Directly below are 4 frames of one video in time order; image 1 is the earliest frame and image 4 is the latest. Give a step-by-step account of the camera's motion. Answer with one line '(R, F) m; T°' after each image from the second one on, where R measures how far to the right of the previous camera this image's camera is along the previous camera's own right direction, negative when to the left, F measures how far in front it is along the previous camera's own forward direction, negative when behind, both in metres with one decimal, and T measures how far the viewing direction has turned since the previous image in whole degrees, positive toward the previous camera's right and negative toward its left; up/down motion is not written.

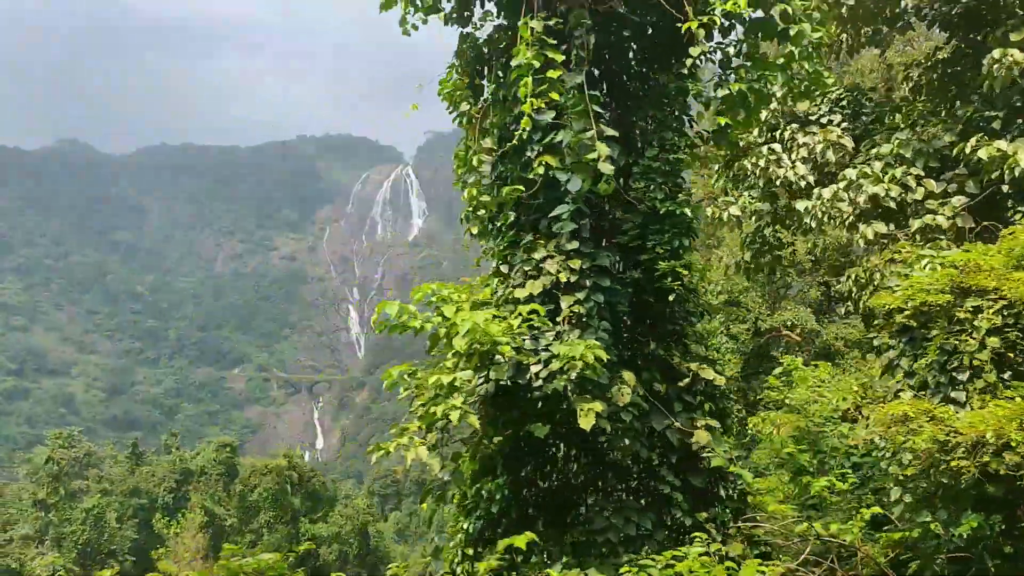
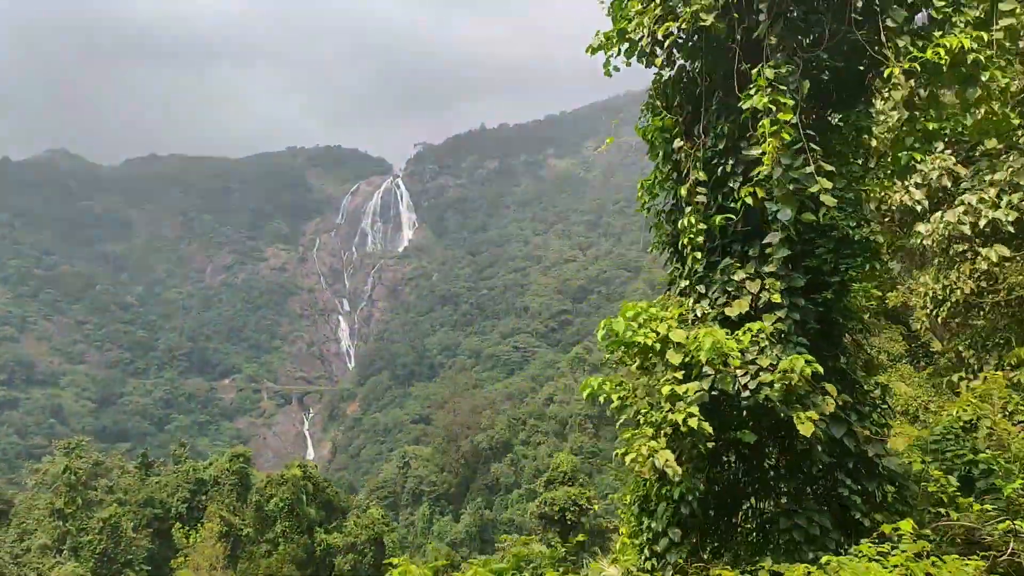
(-0.7, -0.2) m; +1°
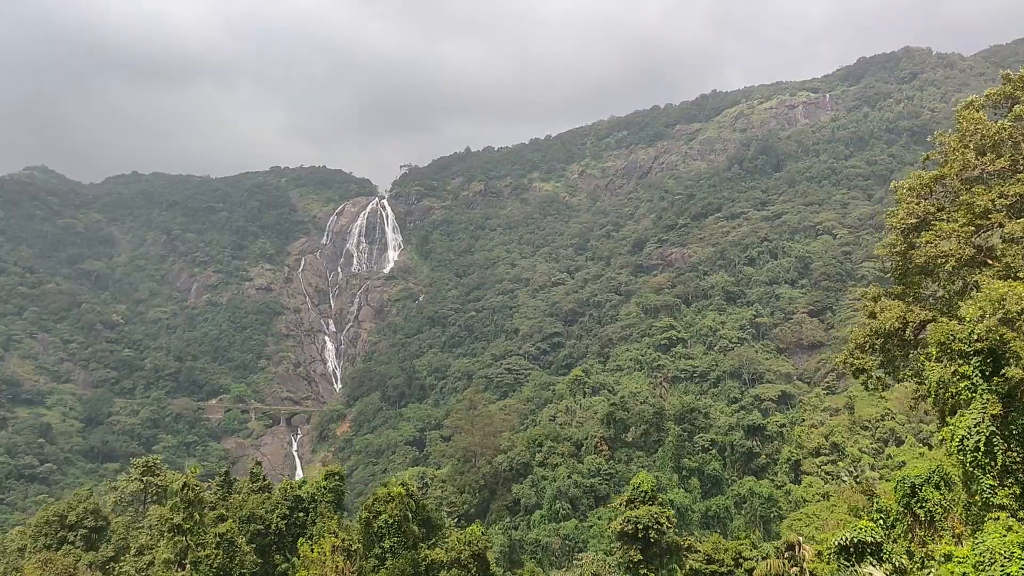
(-3.6, -0.9) m; +2°
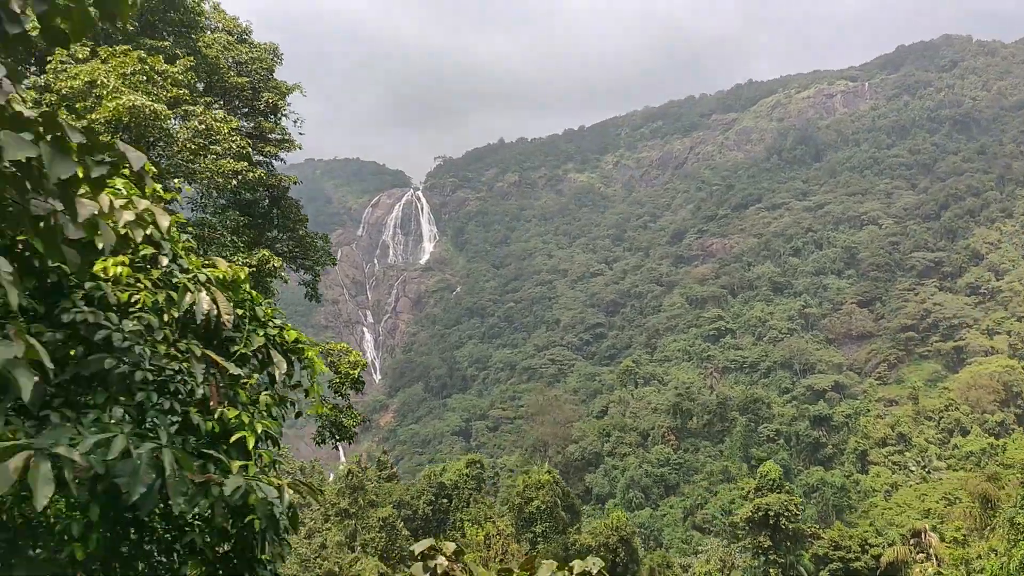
(-3.6, -0.9) m; -2°
